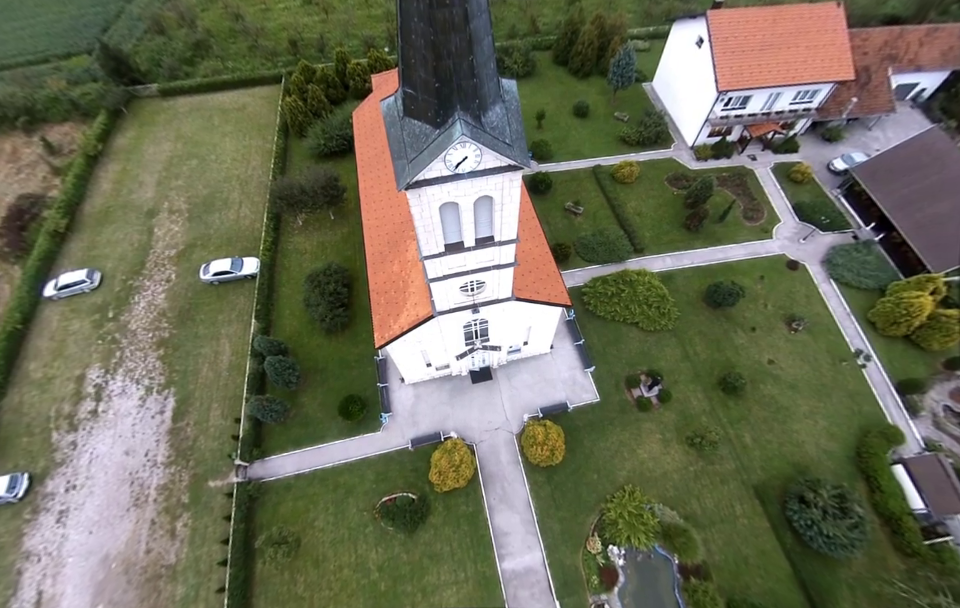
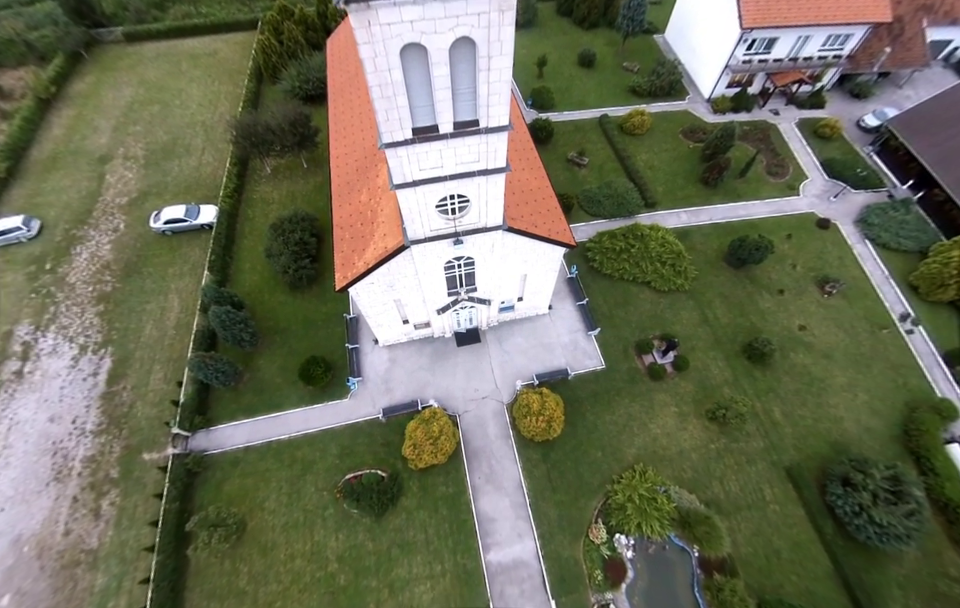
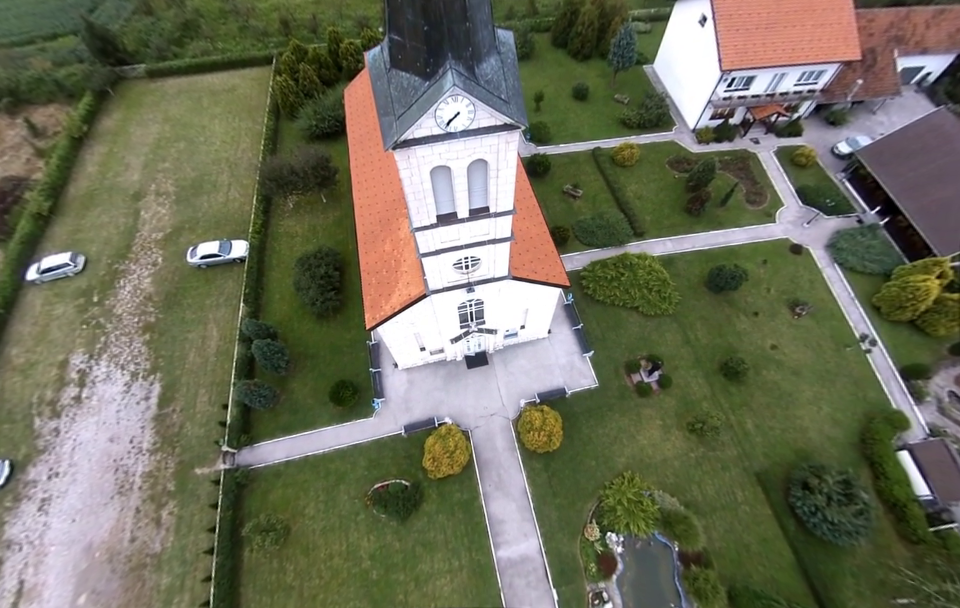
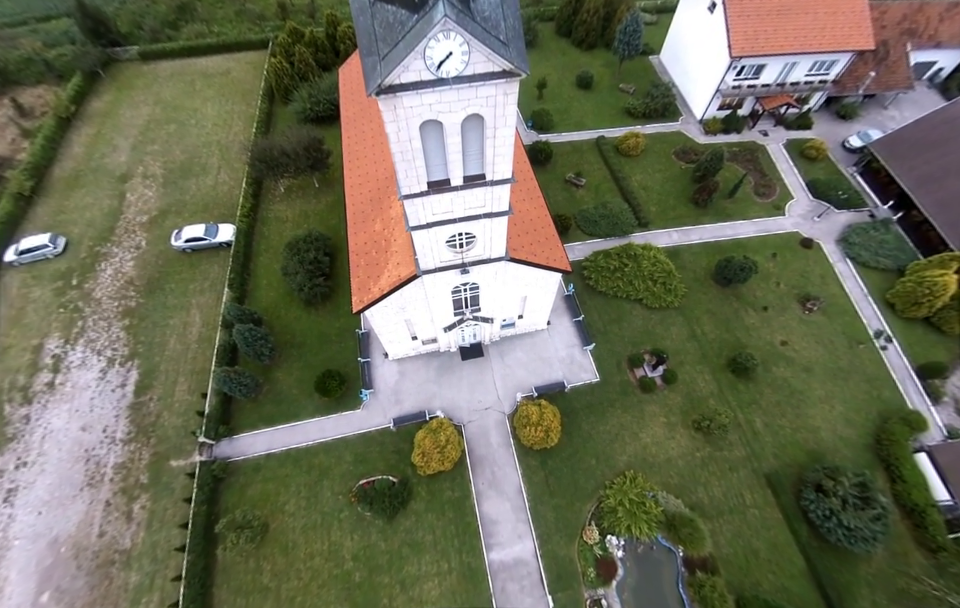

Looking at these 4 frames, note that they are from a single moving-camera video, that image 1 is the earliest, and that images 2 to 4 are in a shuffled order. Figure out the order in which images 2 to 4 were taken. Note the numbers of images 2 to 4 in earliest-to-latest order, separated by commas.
3, 4, 2
